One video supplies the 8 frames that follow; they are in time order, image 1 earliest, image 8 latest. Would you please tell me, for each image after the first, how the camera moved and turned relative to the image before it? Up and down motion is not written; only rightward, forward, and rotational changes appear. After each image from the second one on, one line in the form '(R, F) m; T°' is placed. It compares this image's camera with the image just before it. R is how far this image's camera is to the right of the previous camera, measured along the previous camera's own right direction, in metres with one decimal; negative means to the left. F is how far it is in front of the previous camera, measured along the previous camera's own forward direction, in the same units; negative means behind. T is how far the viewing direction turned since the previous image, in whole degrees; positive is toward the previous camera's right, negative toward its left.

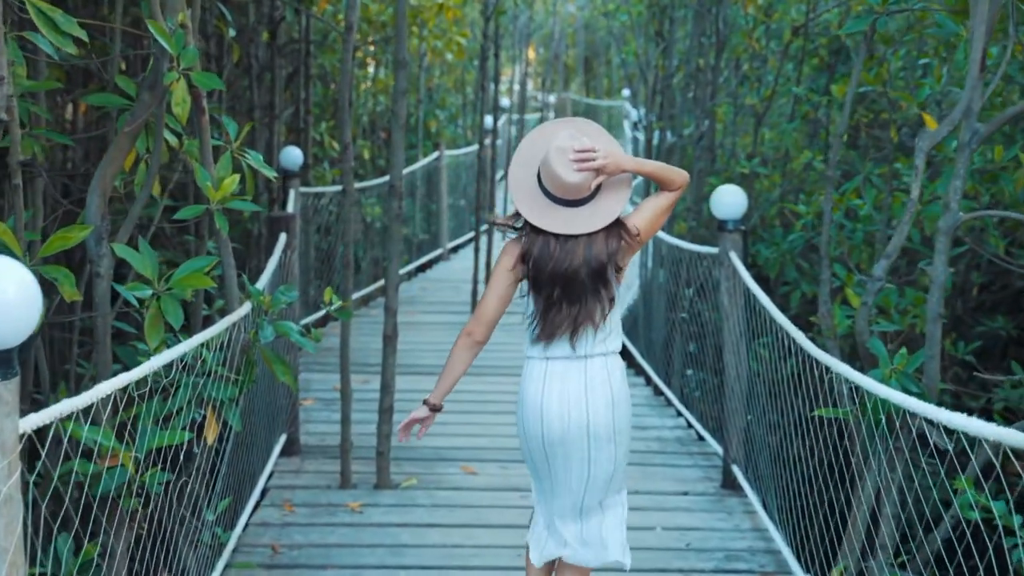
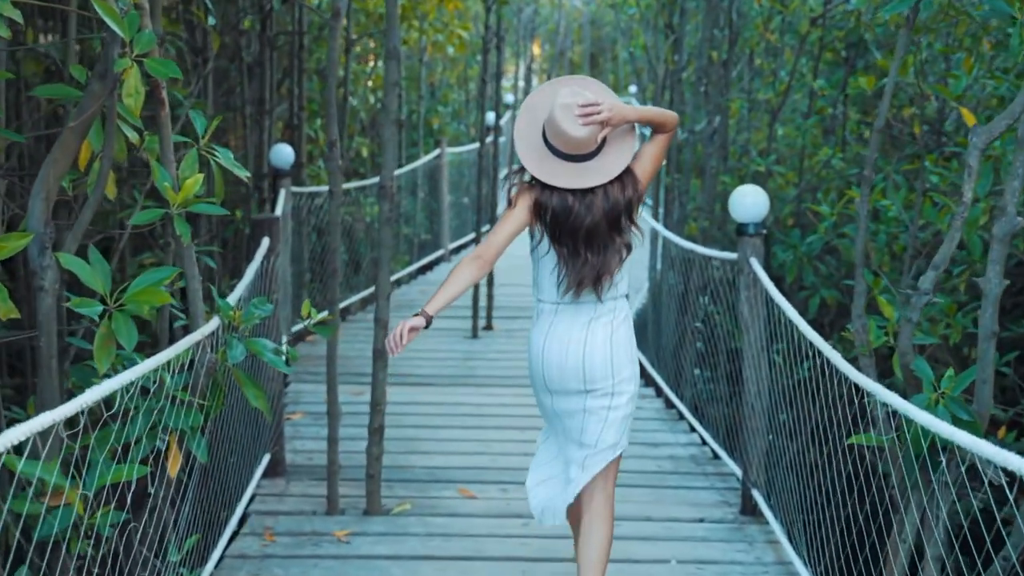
(0.0, +0.3) m; 0°
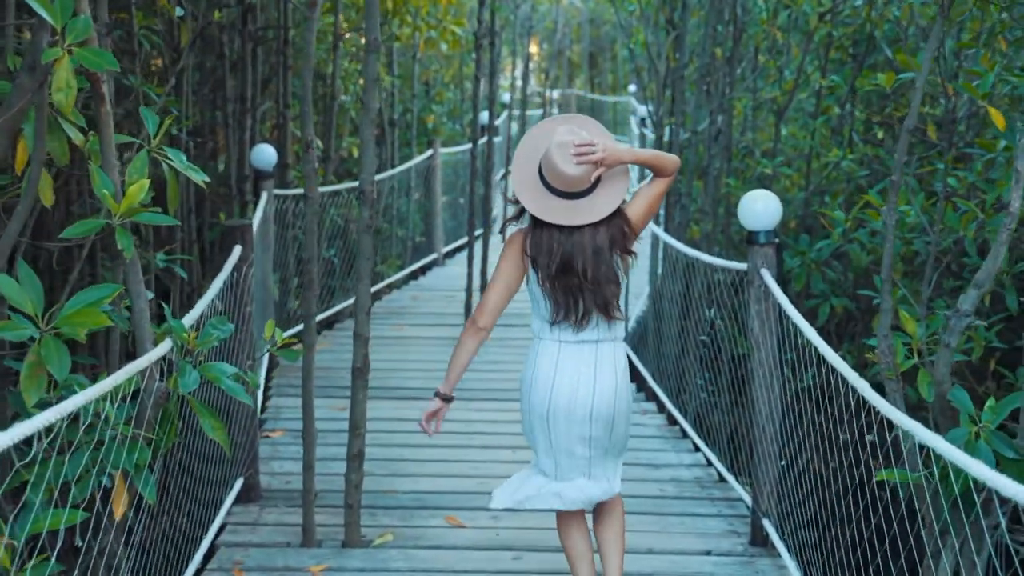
(0.0, +0.3) m; 0°
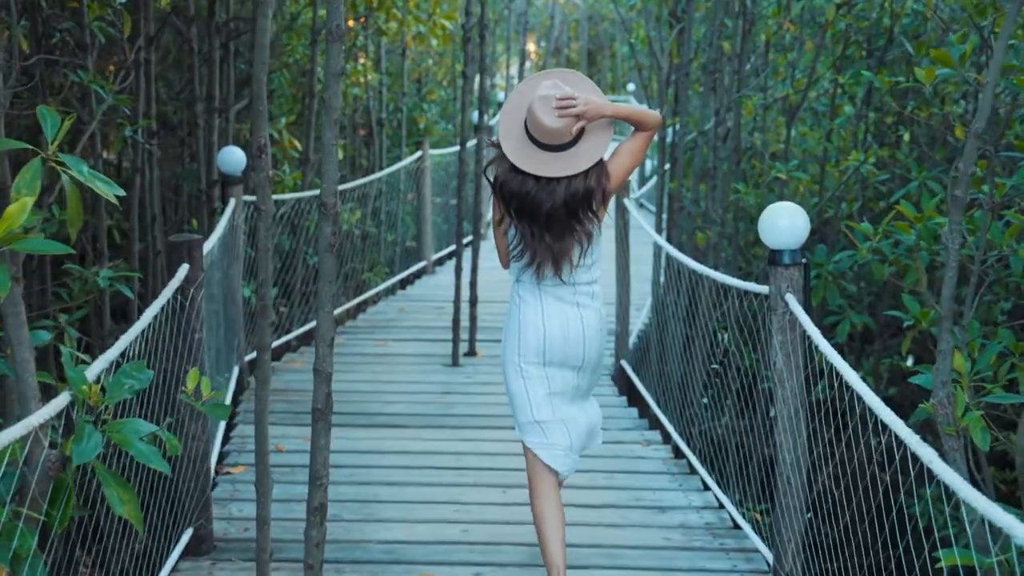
(0.0, +0.4) m; 0°
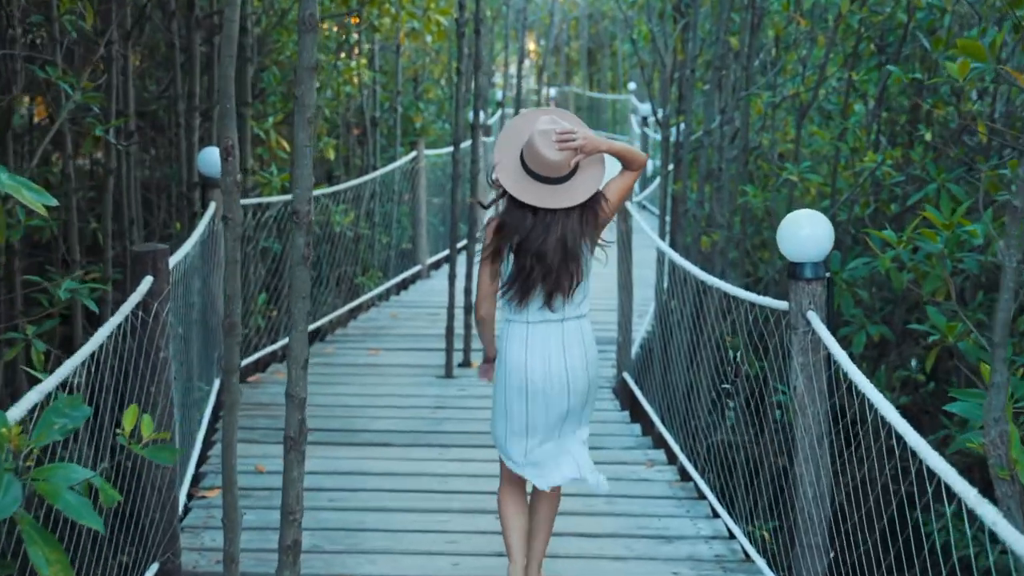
(0.0, +0.2) m; 0°
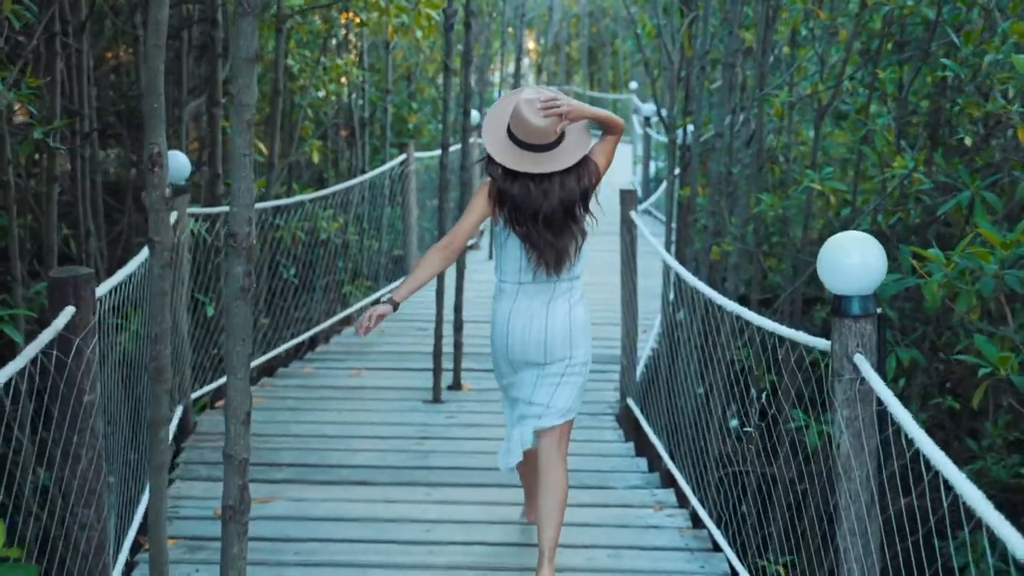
(0.0, +0.4) m; 0°
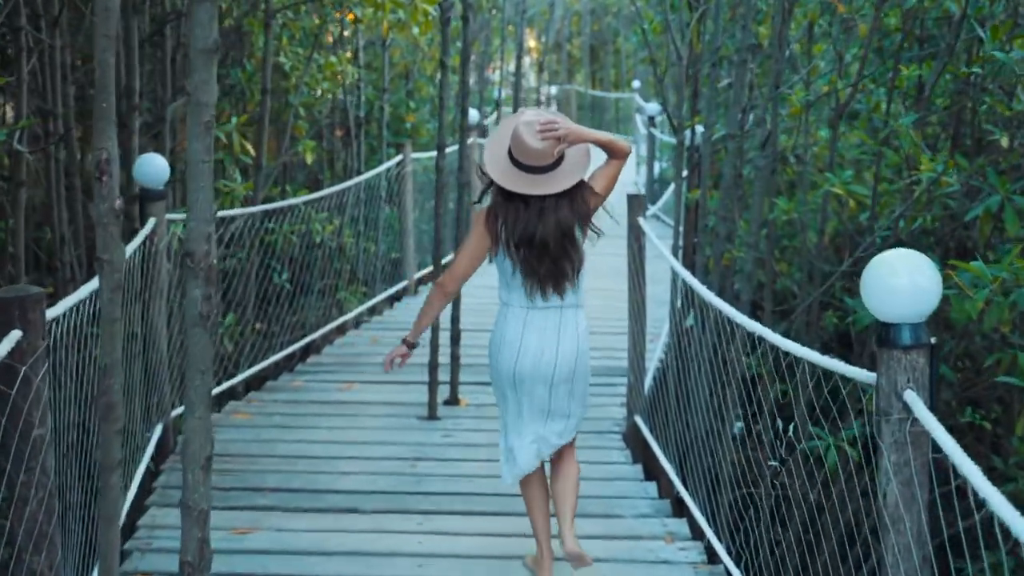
(0.0, +0.2) m; 0°
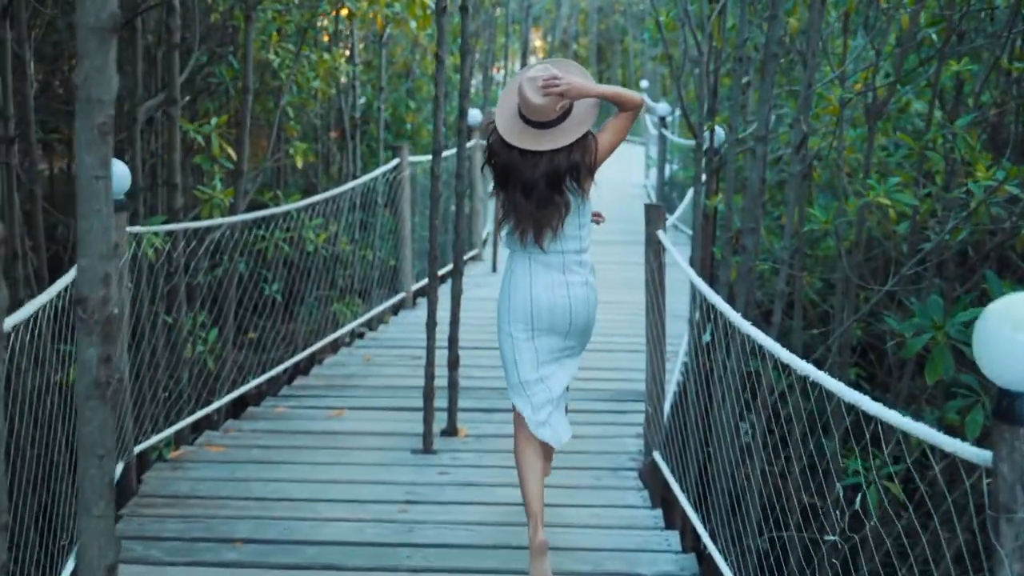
(0.0, +0.4) m; 0°
